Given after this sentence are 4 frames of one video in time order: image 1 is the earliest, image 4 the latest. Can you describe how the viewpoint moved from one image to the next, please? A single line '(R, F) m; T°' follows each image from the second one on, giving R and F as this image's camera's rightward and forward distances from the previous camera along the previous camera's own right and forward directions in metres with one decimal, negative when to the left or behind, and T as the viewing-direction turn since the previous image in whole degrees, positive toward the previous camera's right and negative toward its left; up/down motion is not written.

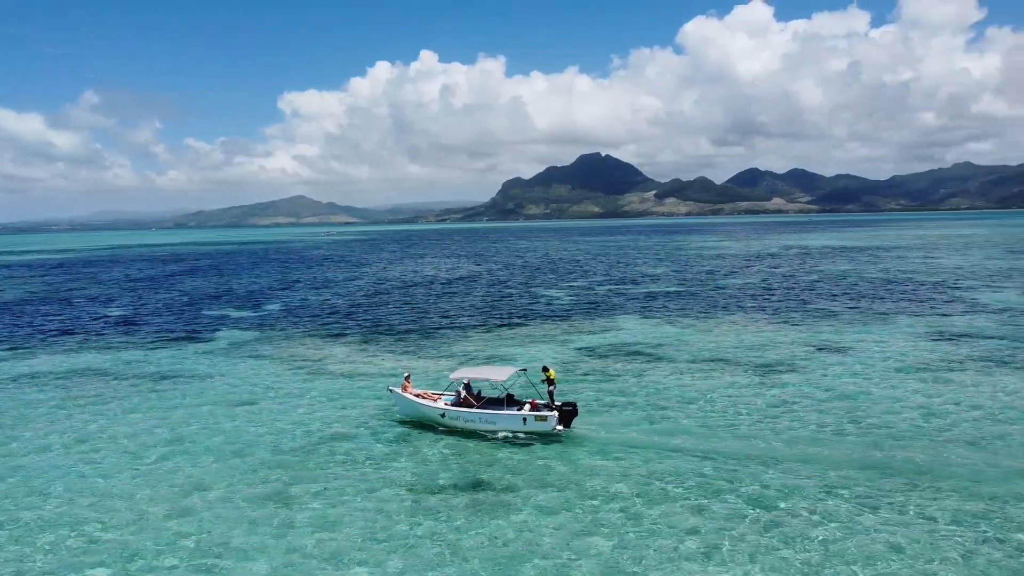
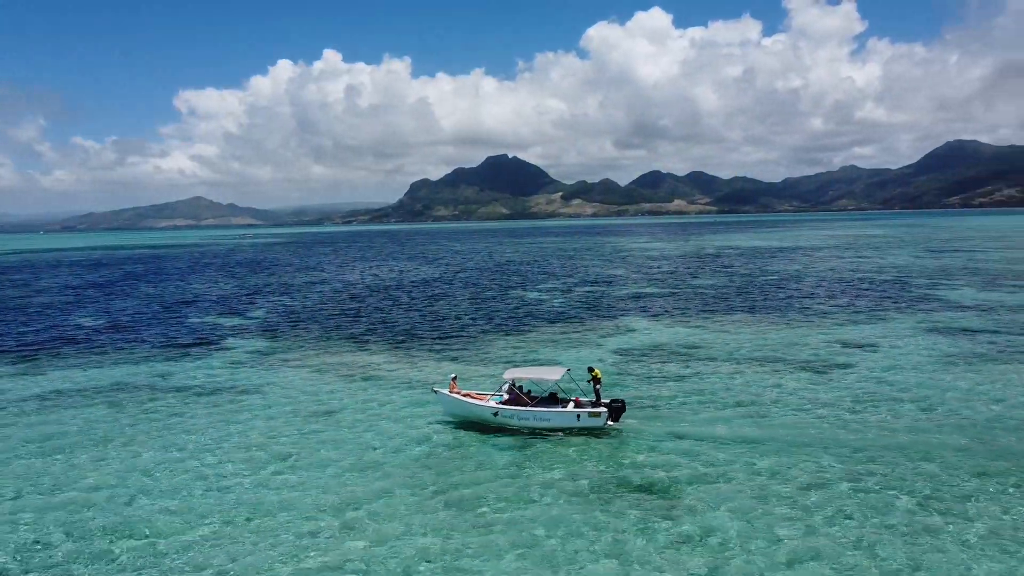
(-7.3, -1.5) m; +7°
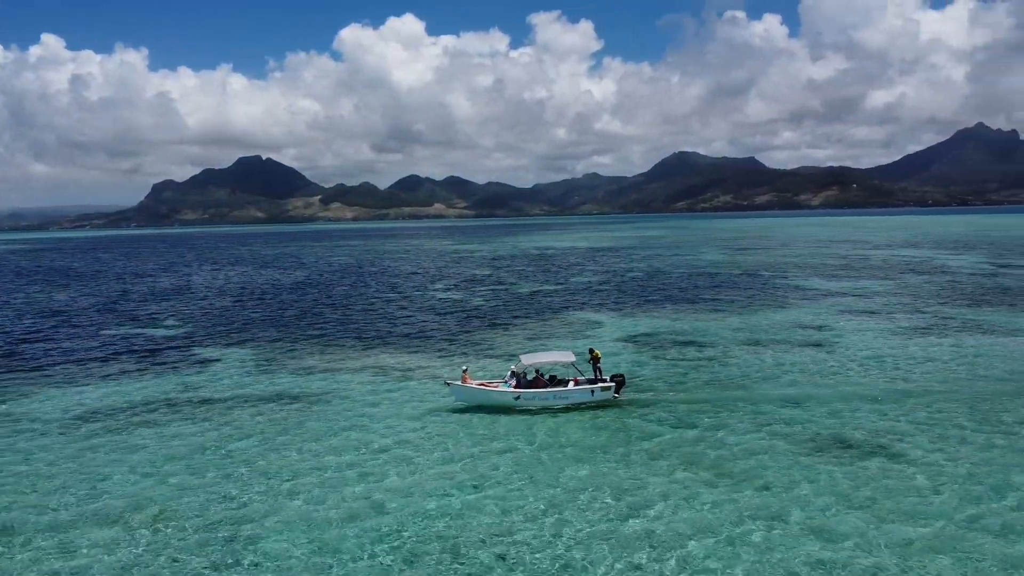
(-14.6, -1.9) m; +17°
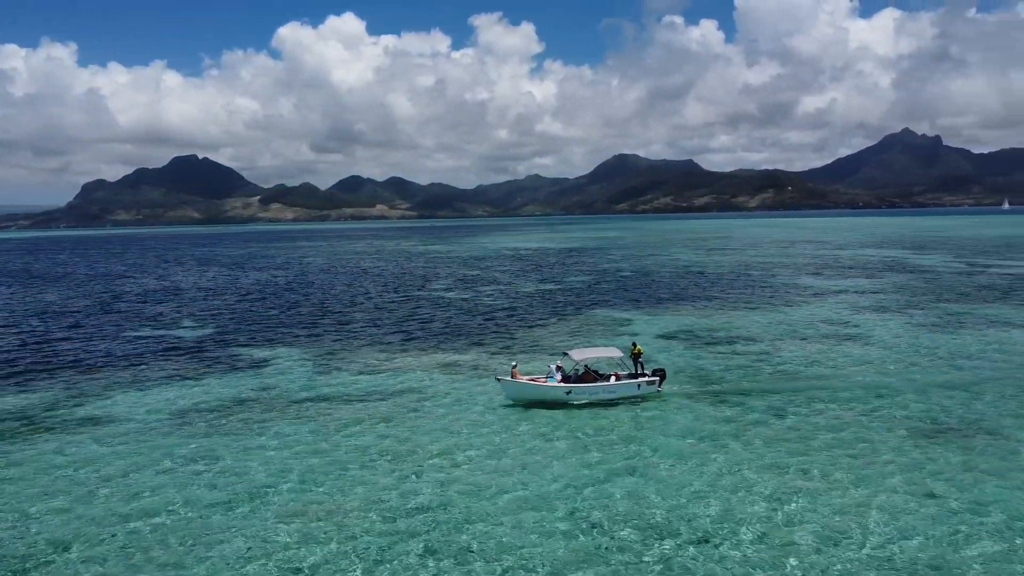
(-6.4, -1.3) m; +4°
